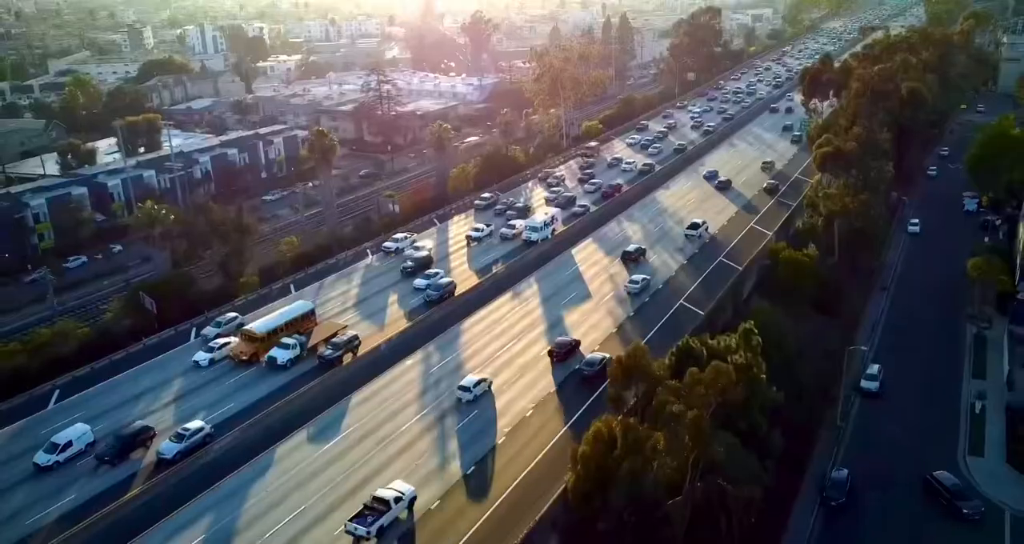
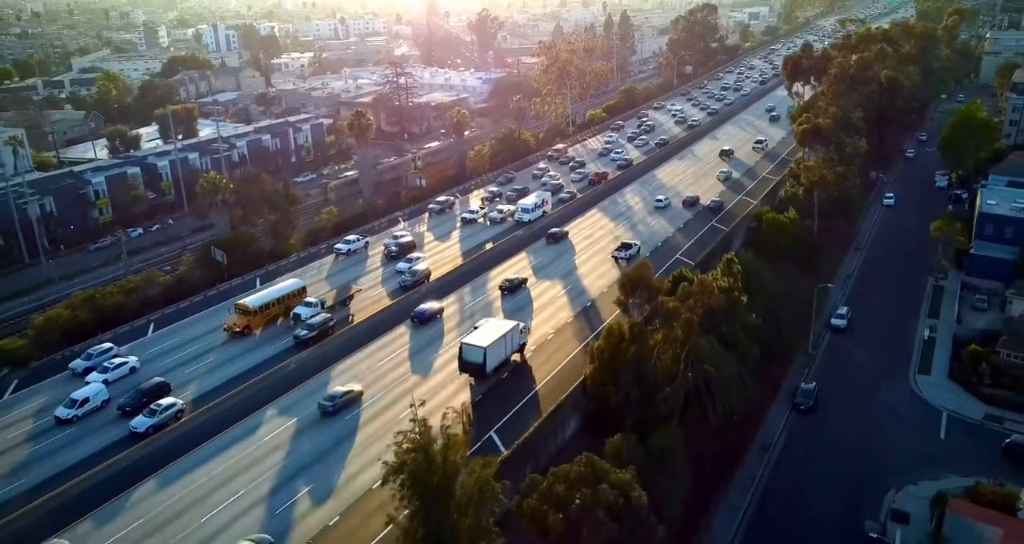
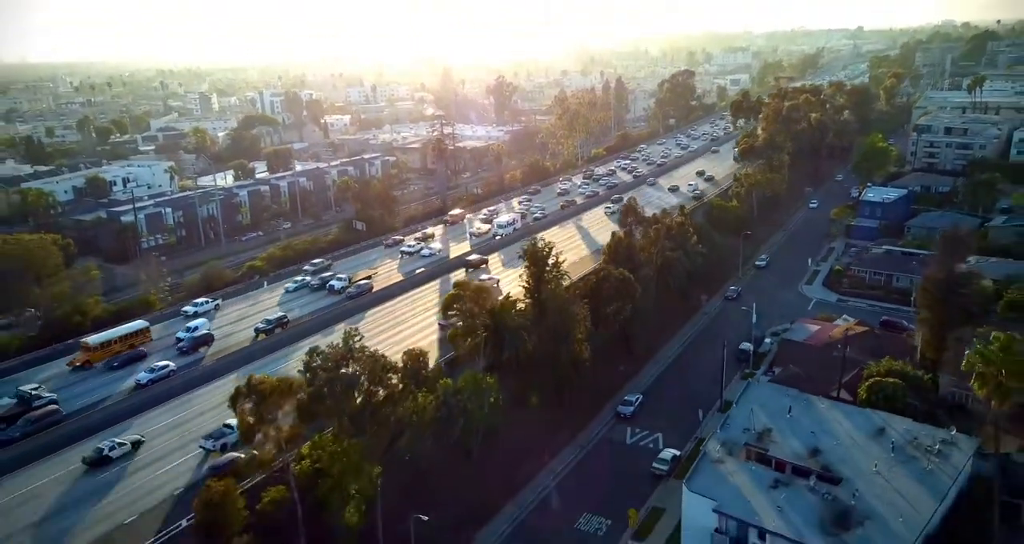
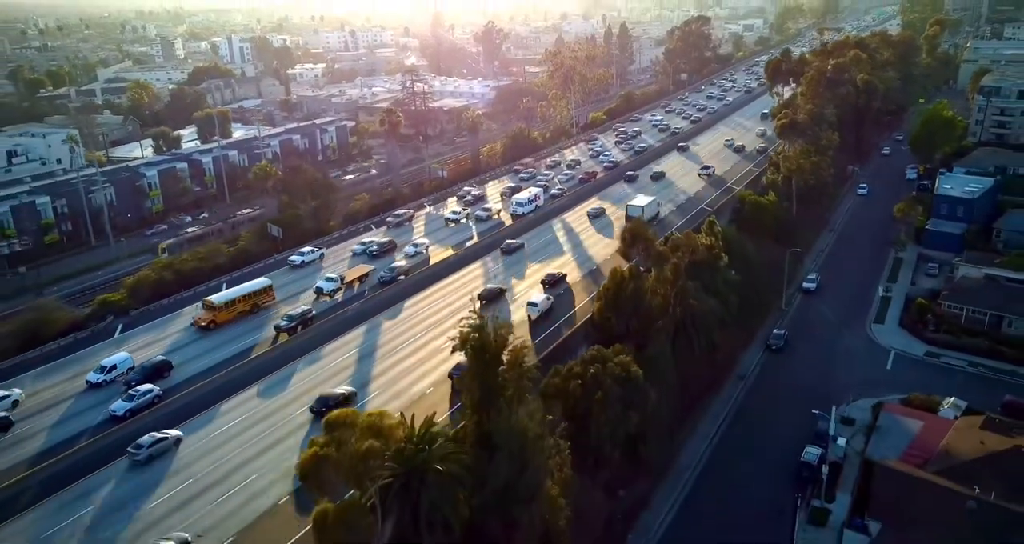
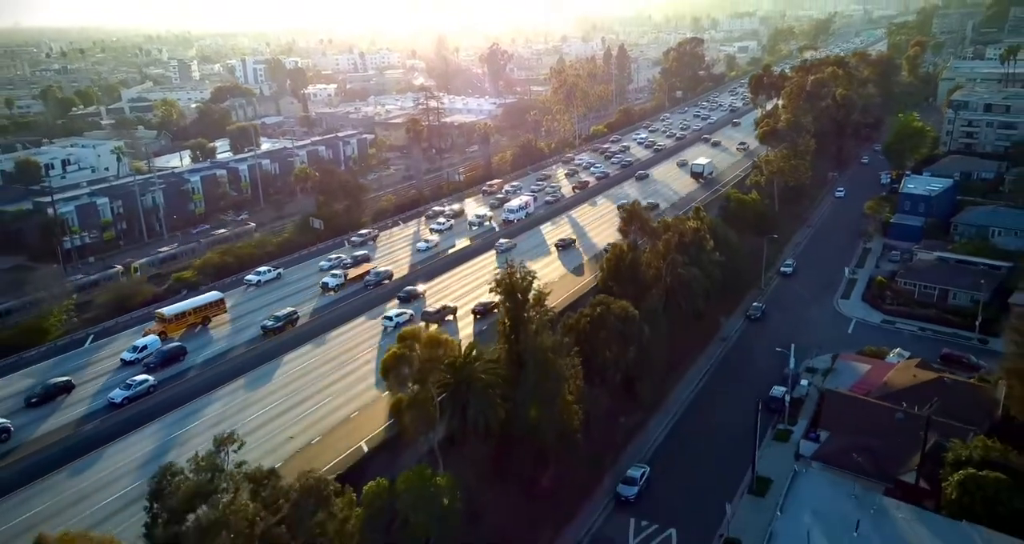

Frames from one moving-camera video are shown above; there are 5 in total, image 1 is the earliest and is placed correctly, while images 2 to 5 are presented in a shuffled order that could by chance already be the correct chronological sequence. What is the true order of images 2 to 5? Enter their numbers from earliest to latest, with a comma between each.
2, 4, 5, 3
